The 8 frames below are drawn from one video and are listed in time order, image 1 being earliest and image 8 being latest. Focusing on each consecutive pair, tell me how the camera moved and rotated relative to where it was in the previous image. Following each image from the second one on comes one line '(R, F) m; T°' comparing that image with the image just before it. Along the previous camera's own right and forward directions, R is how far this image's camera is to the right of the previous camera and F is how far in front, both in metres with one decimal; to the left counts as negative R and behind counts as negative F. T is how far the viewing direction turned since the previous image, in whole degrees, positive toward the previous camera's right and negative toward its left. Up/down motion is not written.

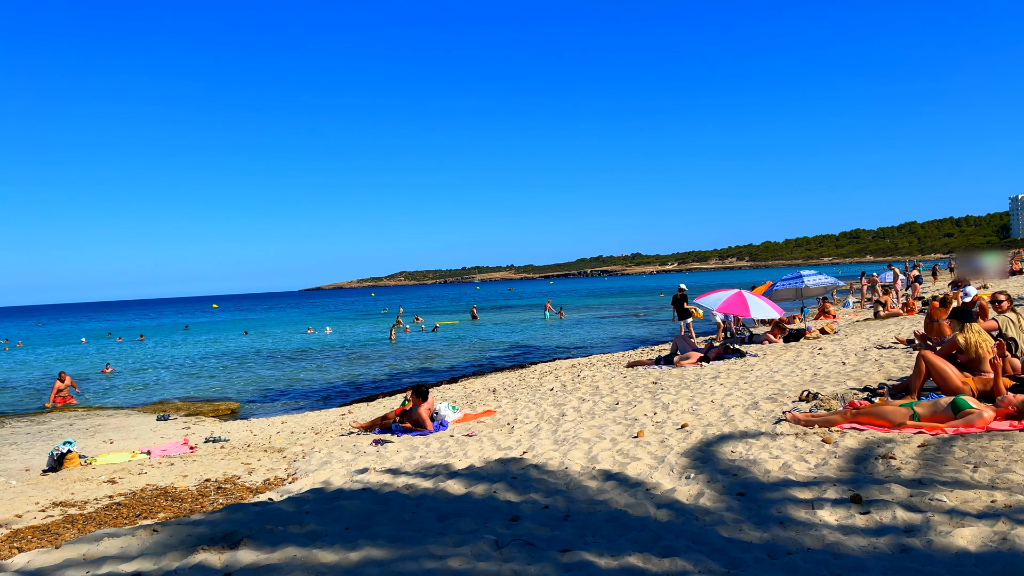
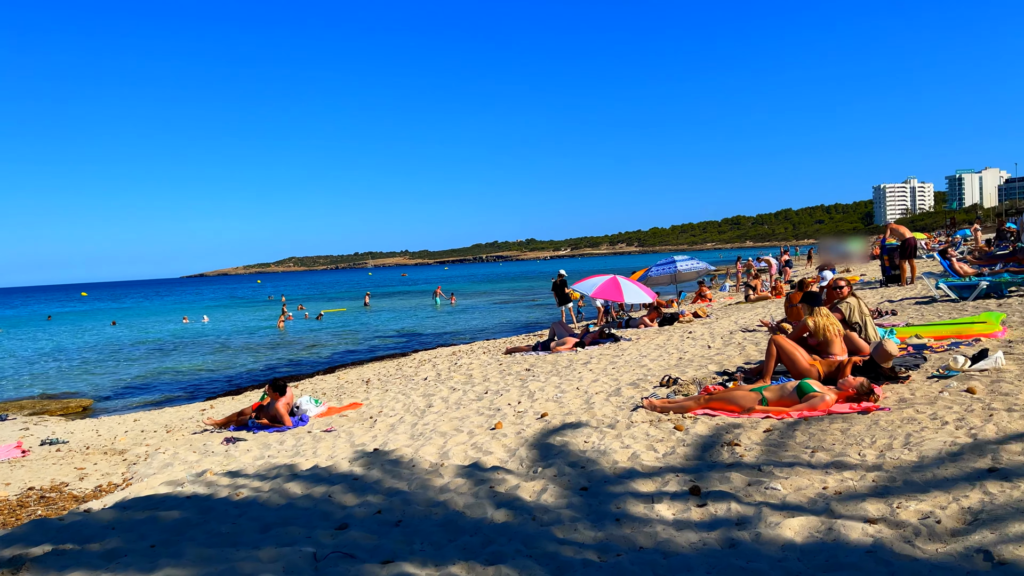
(+0.3, +0.2) m; +8°
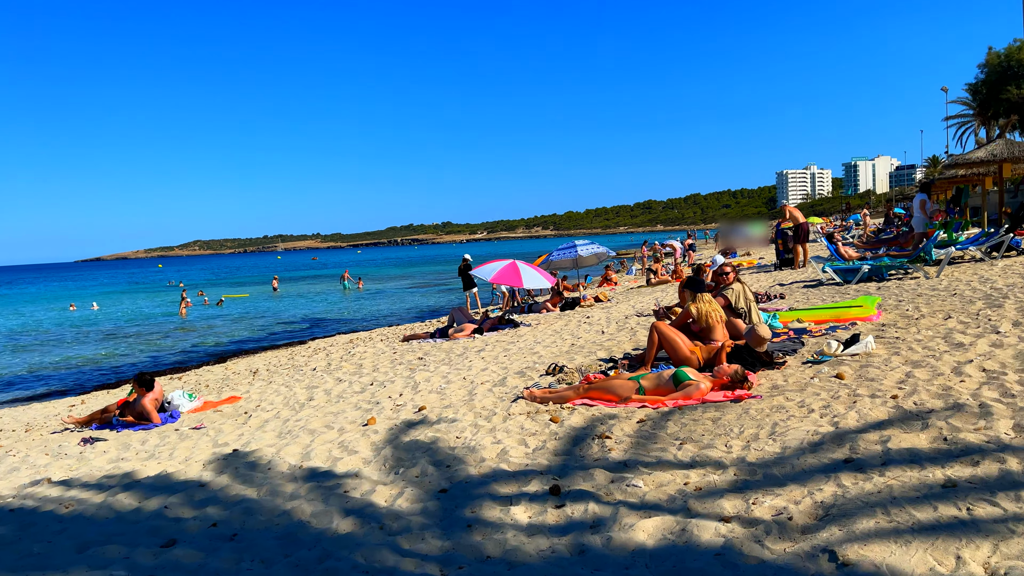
(+0.3, +0.2) m; +6°
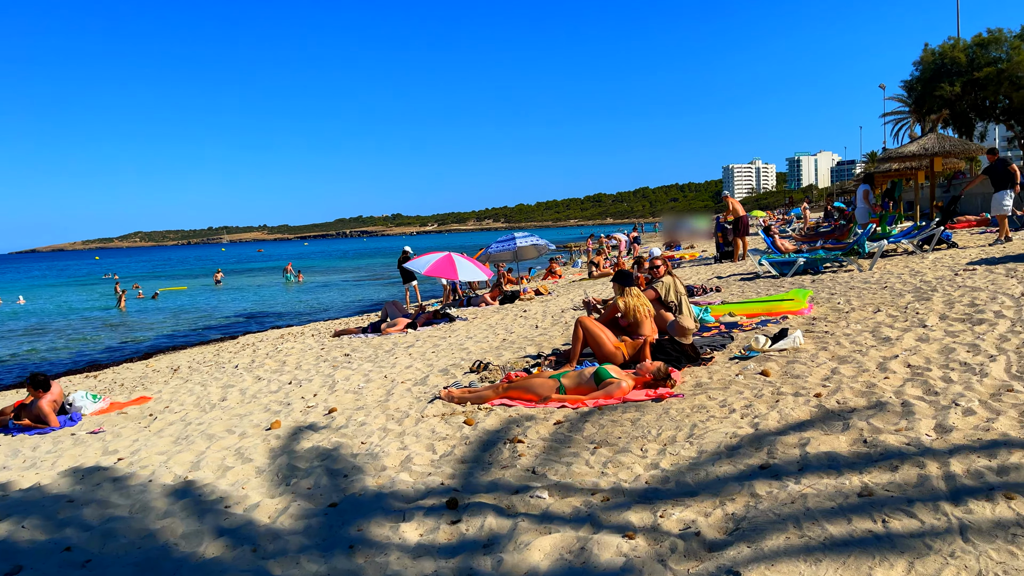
(+0.2, +0.3) m; +4°
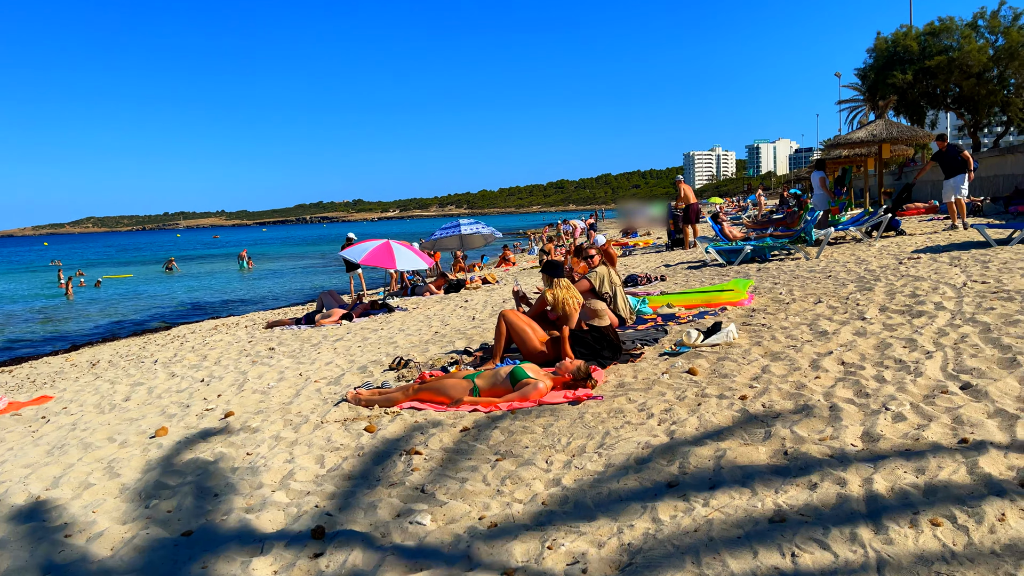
(+0.3, +0.4) m; +3°
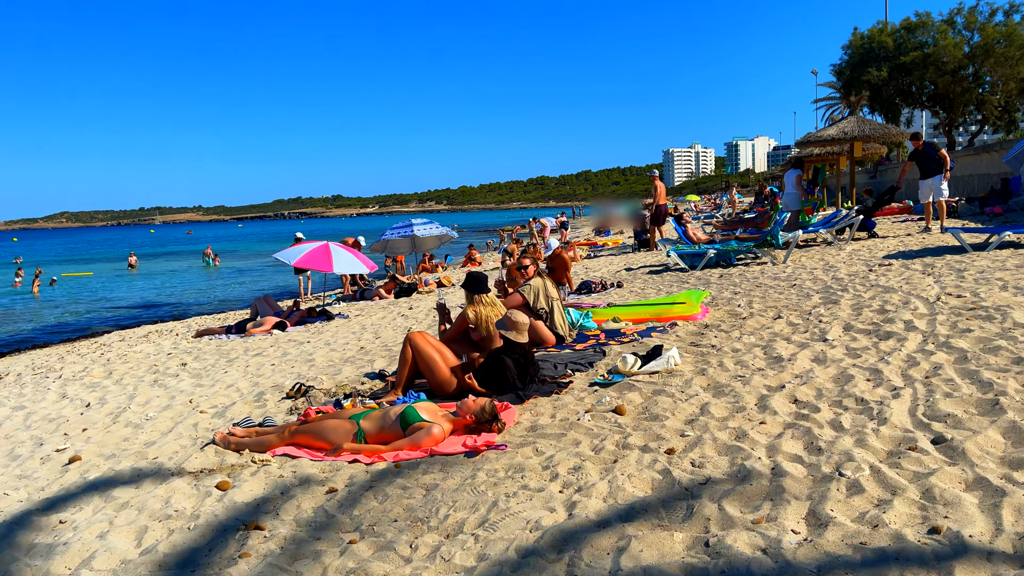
(+0.4, +0.7) m; +1°
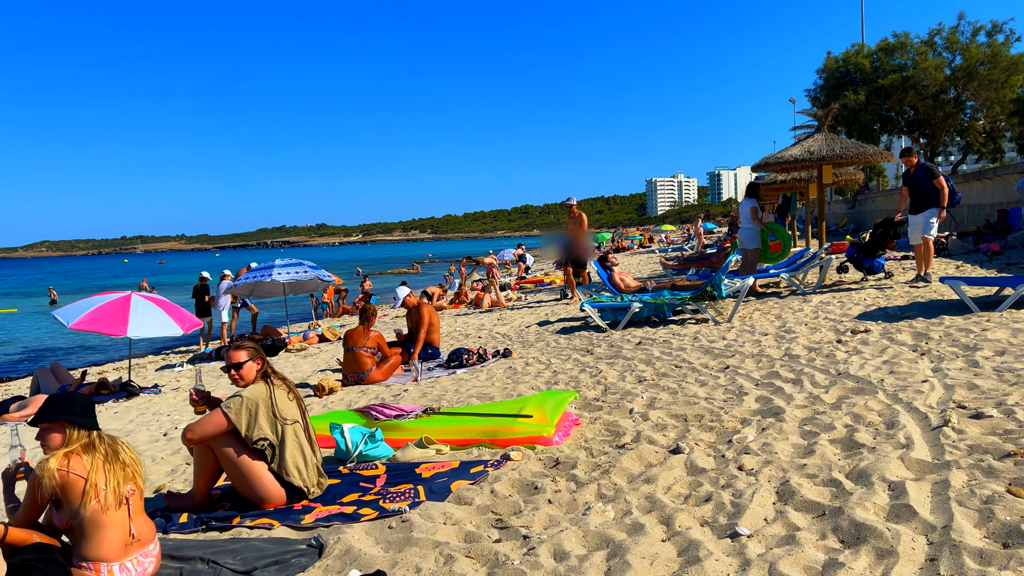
(+1.2, +2.4) m; +1°
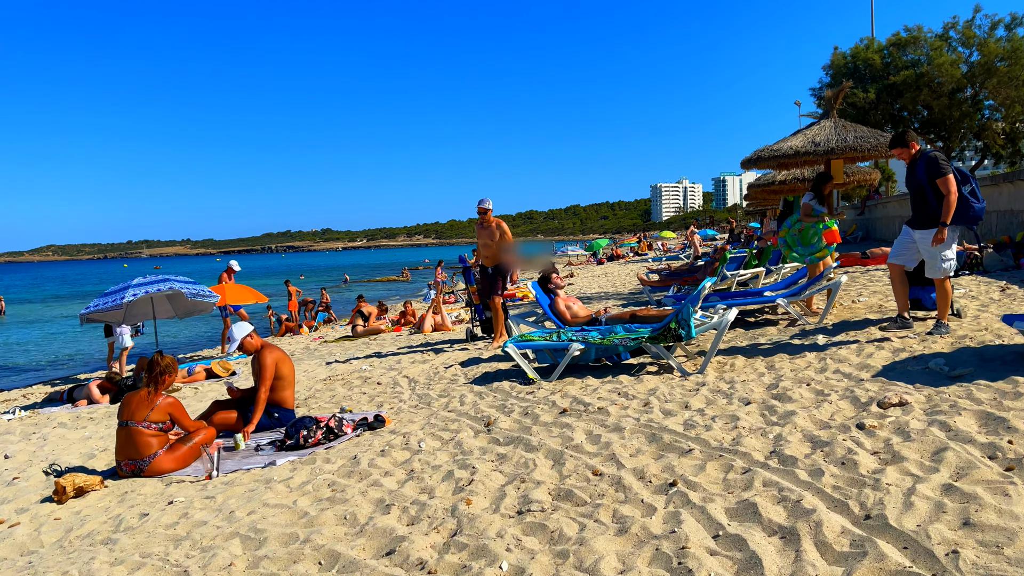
(+0.8, +2.1) m; 0°
